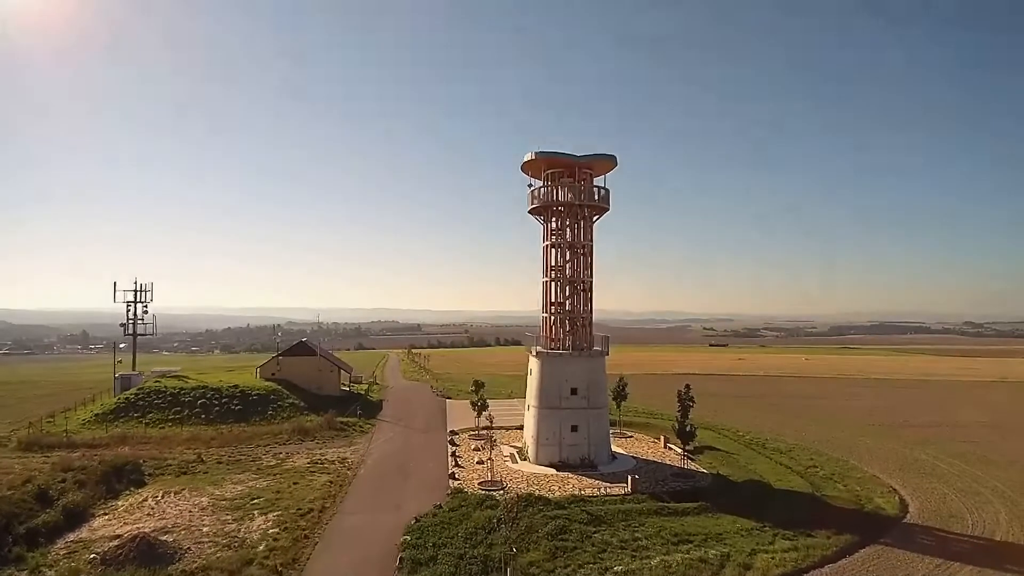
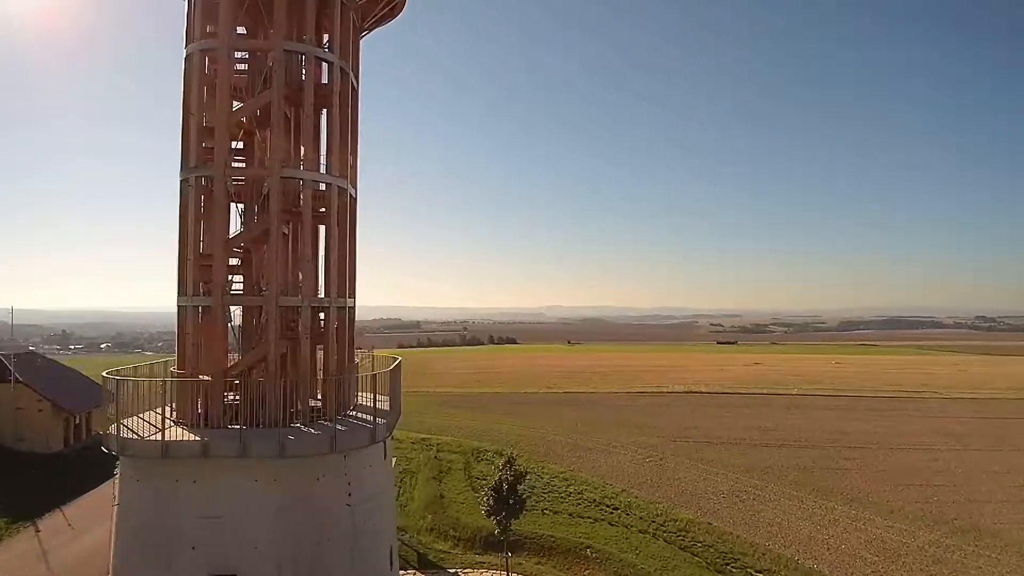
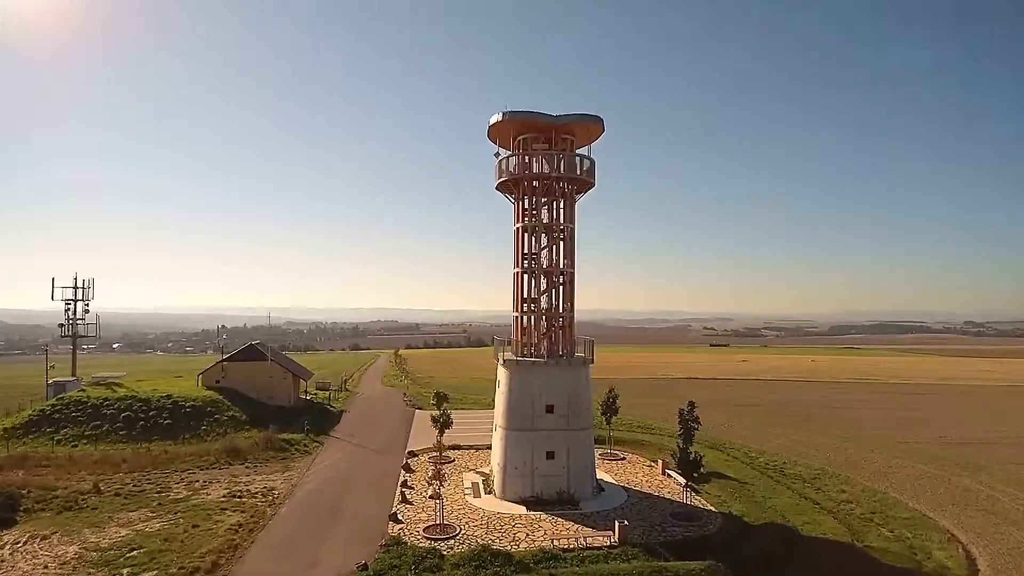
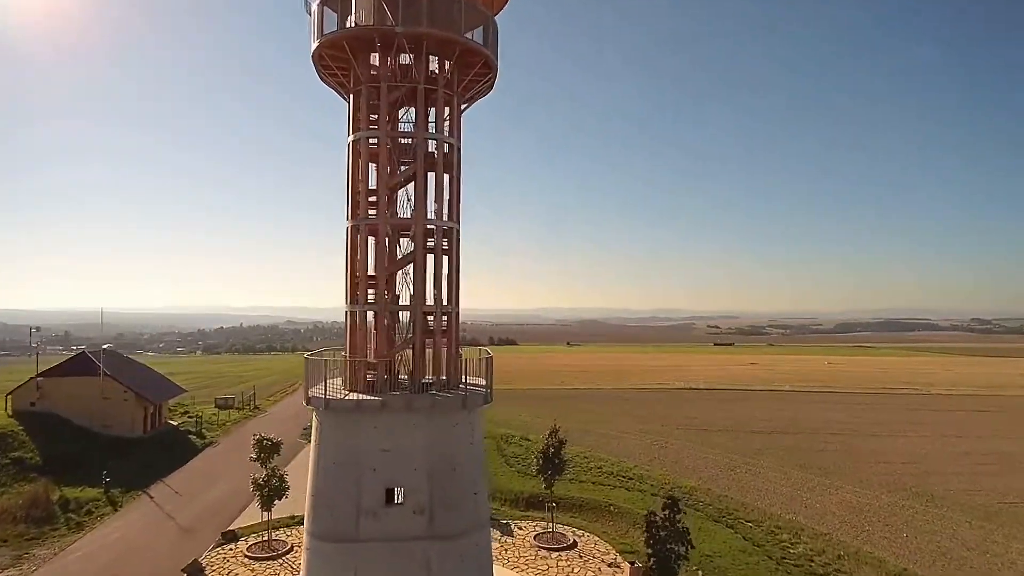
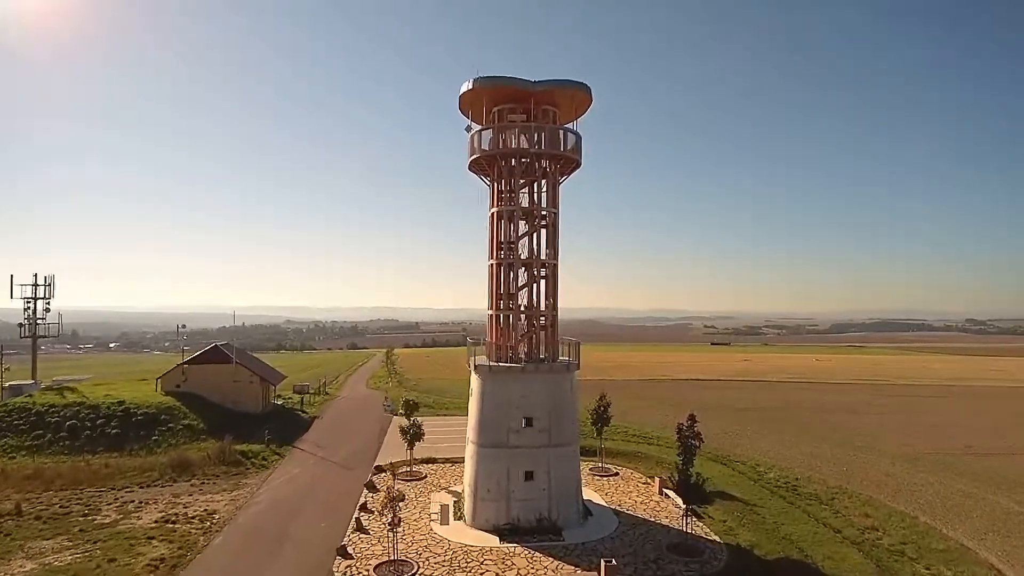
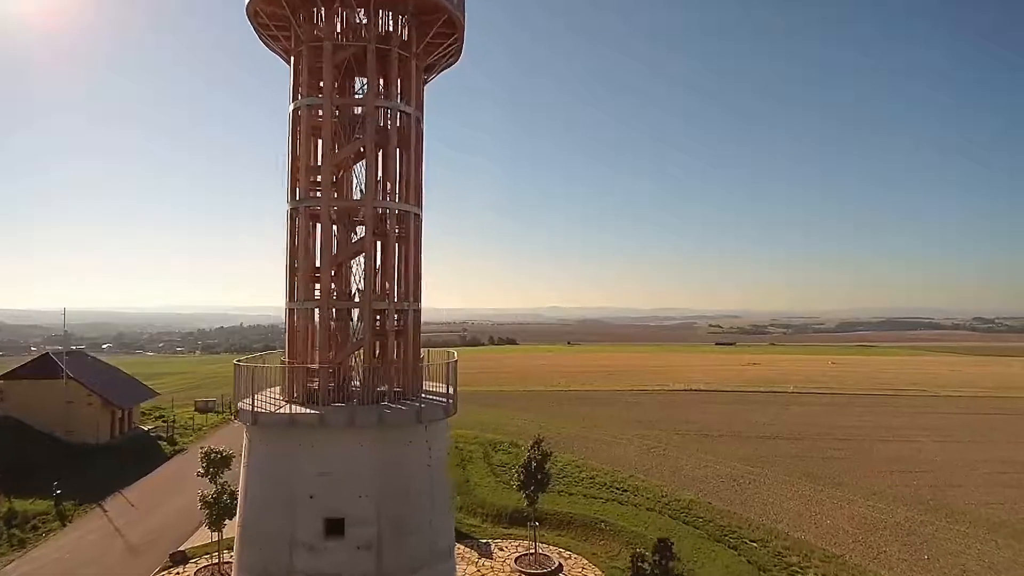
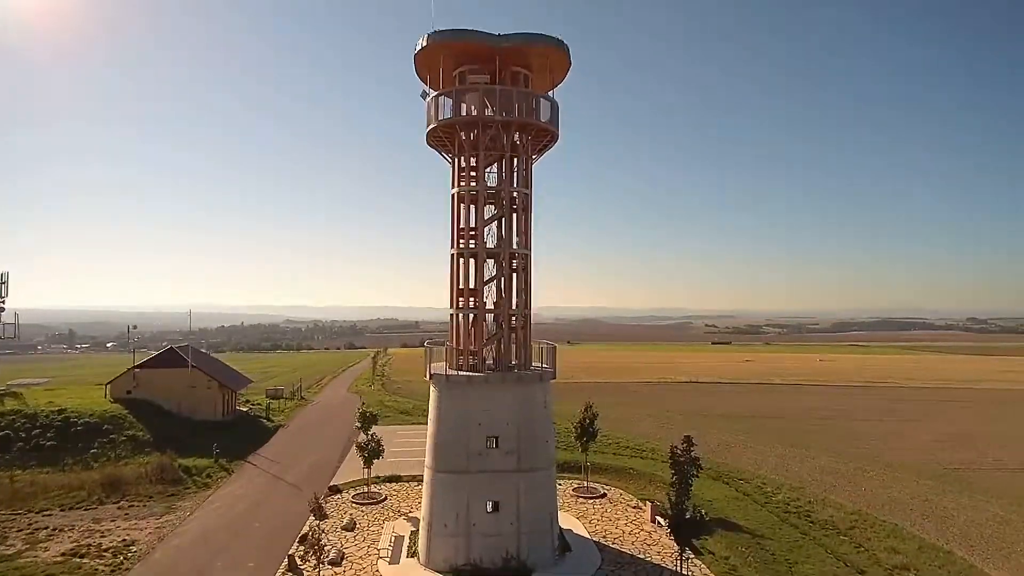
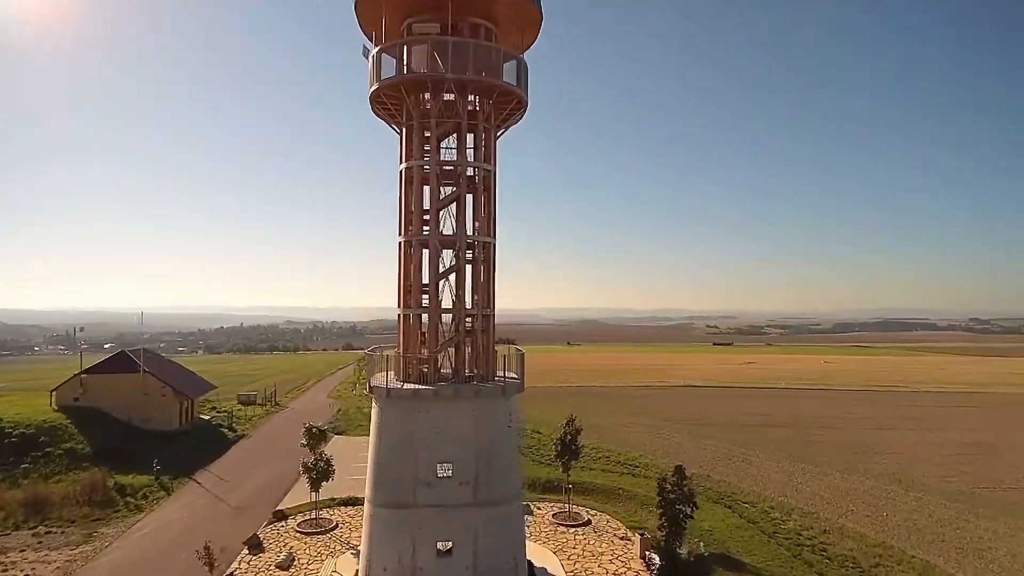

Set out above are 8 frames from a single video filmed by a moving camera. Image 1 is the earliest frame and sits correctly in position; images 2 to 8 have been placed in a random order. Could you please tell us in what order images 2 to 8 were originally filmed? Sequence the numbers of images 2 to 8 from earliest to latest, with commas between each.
3, 5, 7, 8, 4, 6, 2
